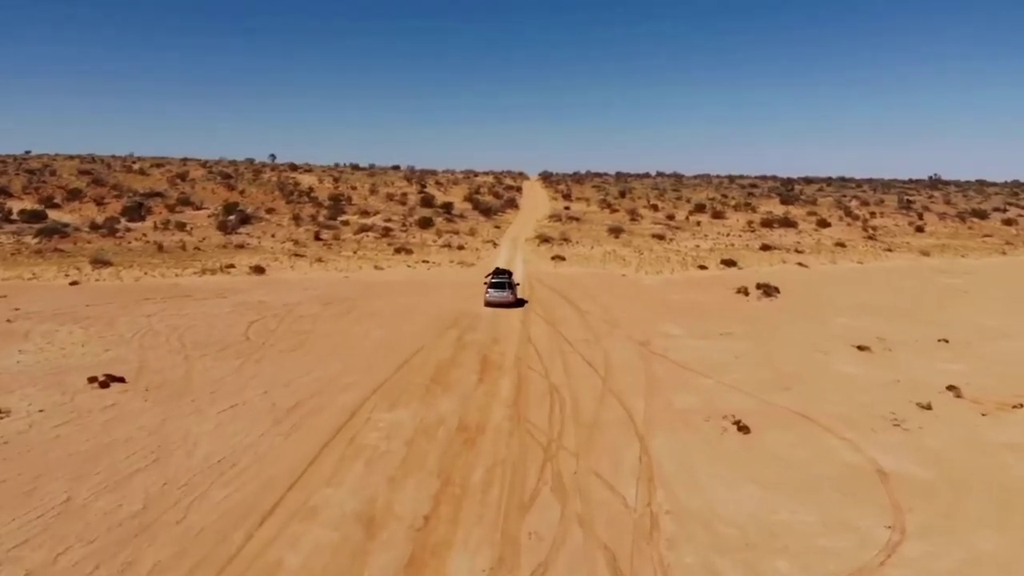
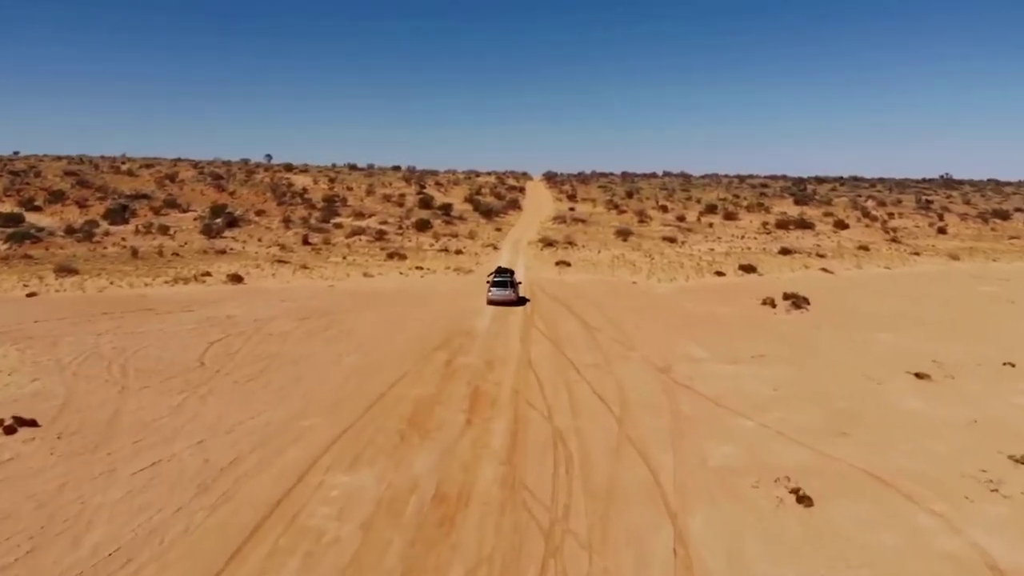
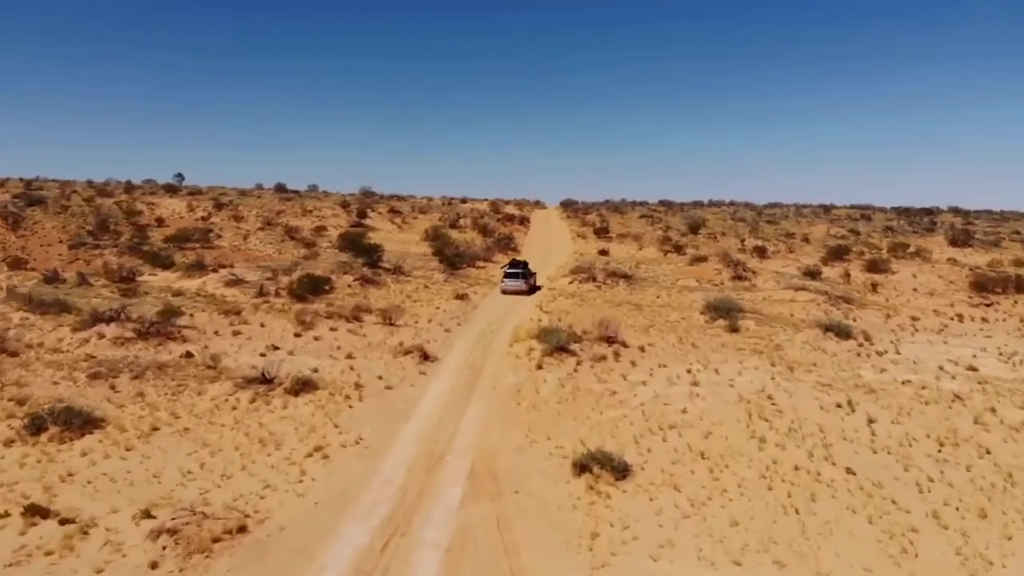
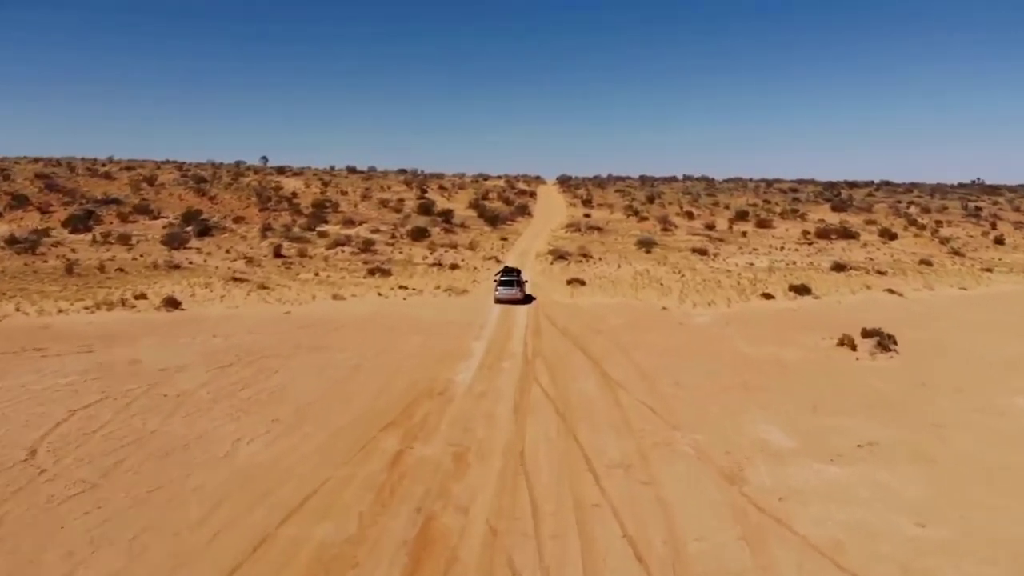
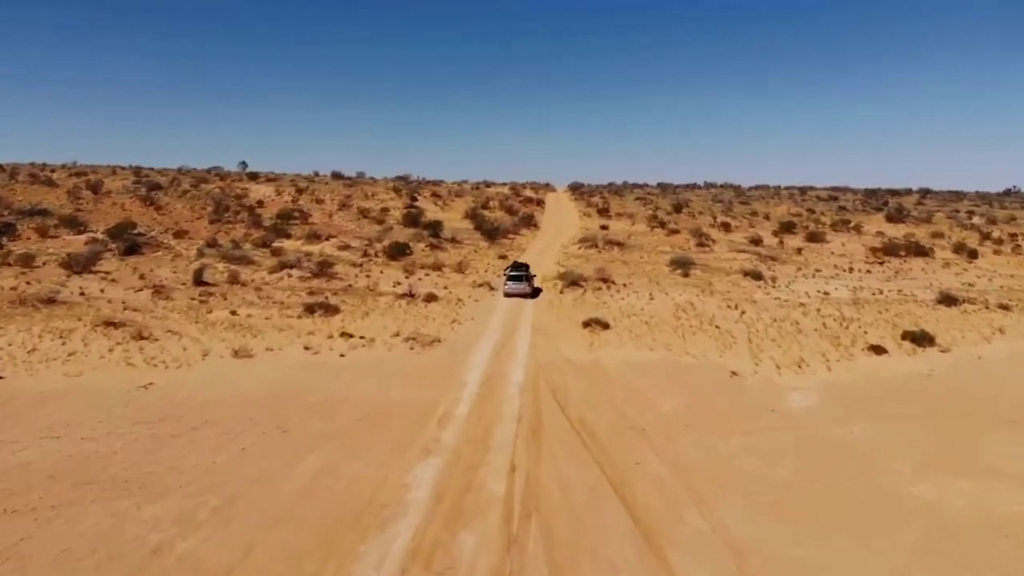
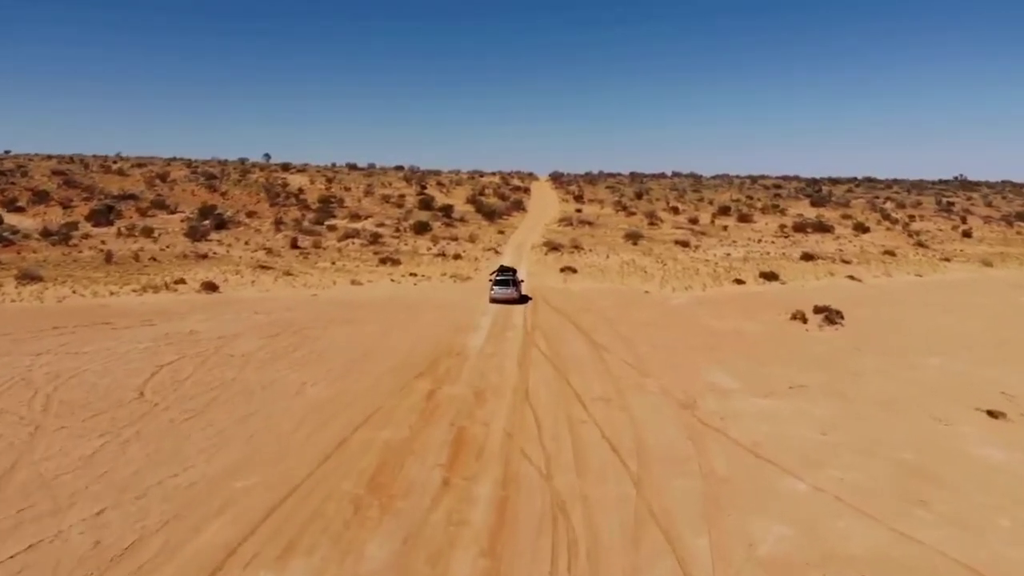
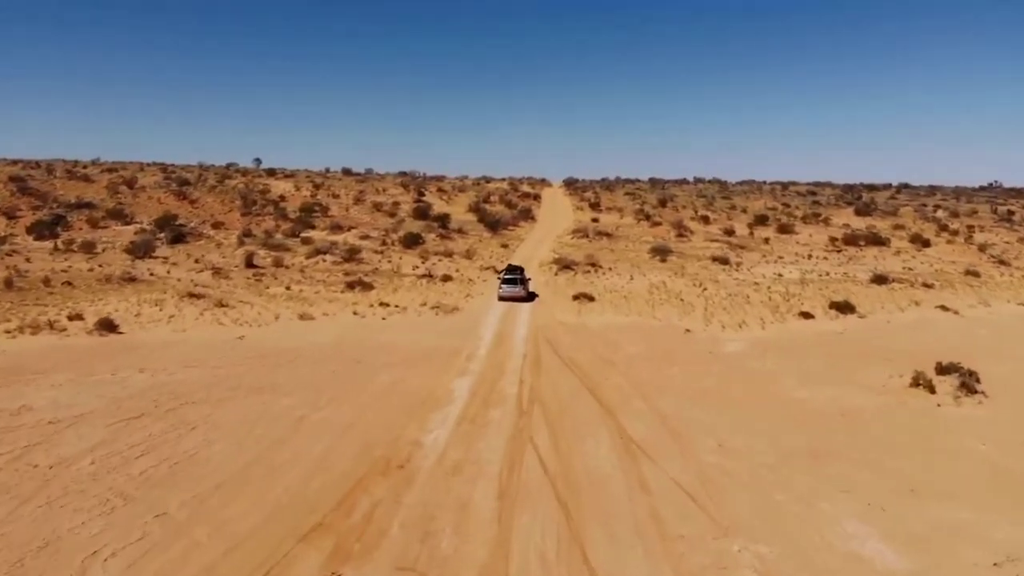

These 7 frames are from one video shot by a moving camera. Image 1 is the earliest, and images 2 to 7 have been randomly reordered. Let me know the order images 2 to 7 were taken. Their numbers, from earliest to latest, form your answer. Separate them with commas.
2, 6, 4, 7, 5, 3
